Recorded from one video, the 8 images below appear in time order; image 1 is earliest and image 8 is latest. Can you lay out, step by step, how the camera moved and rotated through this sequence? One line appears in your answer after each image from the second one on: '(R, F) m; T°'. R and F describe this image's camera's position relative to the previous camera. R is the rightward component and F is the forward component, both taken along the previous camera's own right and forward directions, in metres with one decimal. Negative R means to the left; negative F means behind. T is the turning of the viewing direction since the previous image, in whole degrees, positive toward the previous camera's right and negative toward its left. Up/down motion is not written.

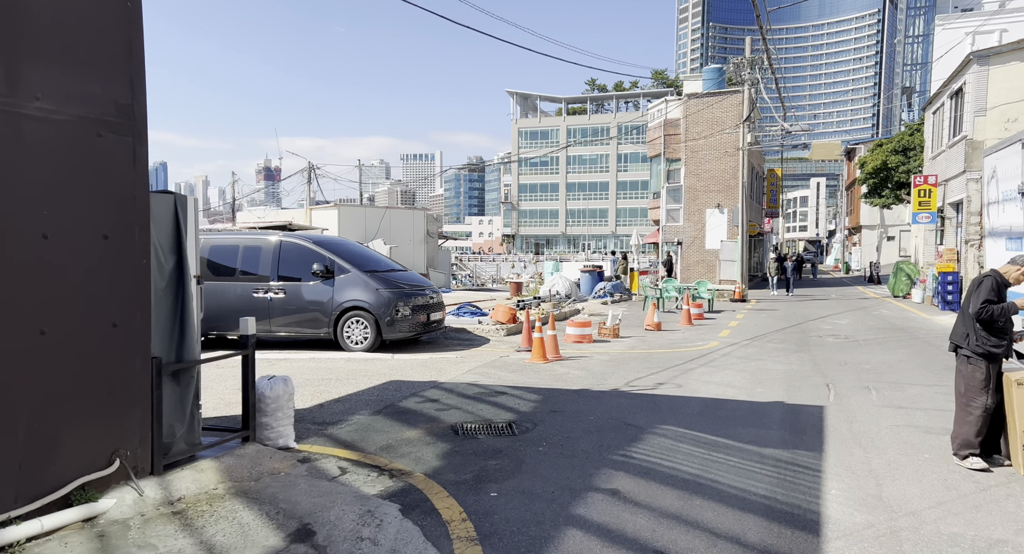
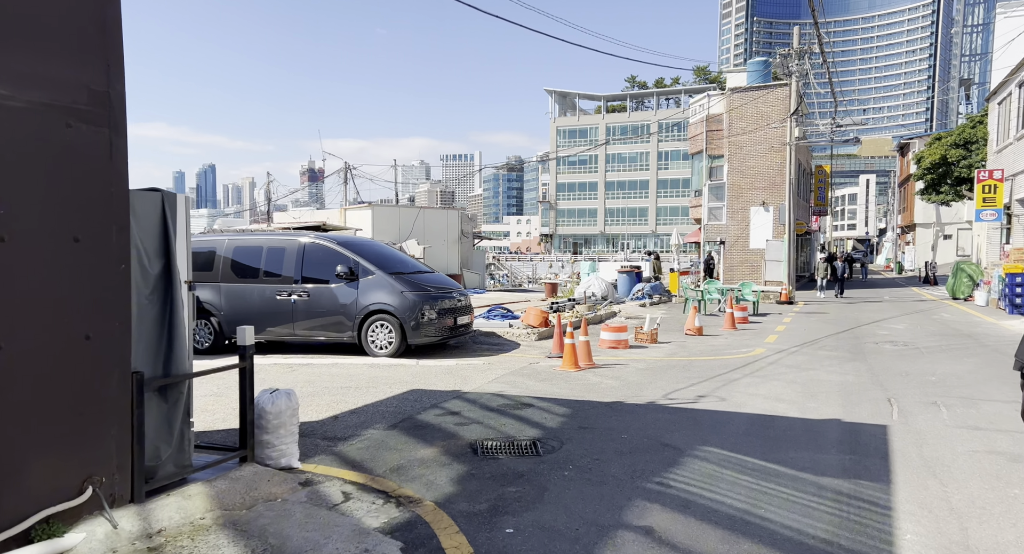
(+0.1, +0.6) m; -3°
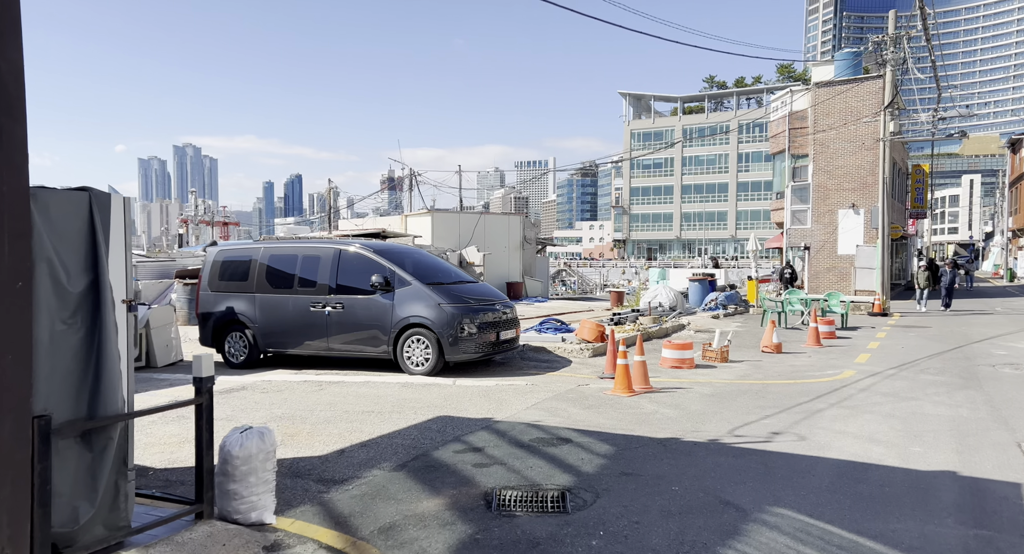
(+0.4, +1.1) m; -6°
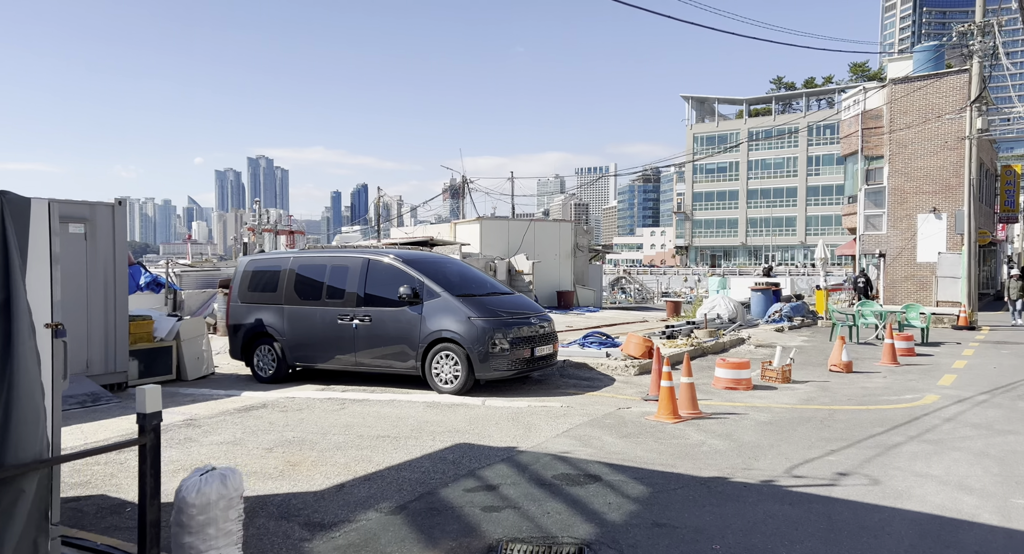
(+0.3, +0.8) m; -5°
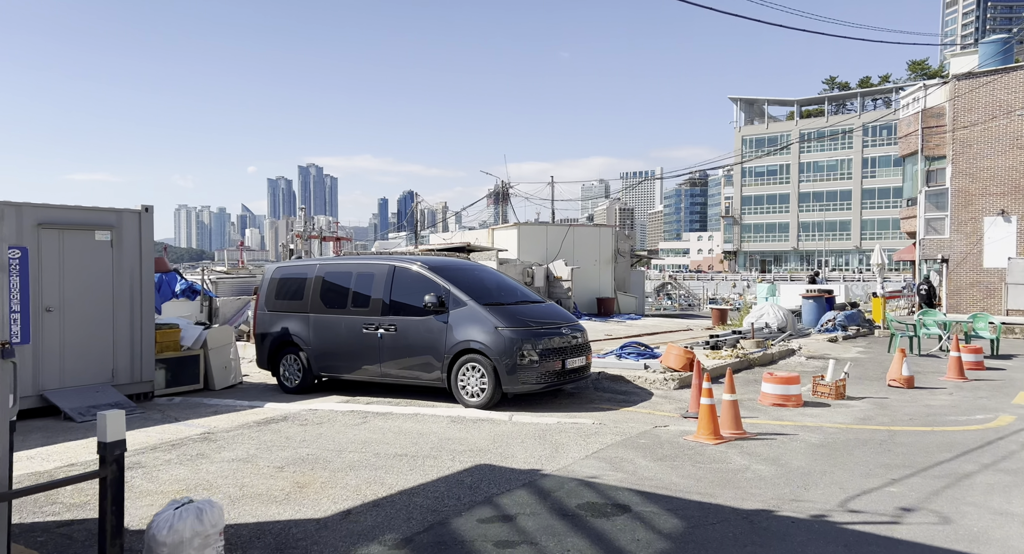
(+0.2, +0.5) m; -4°
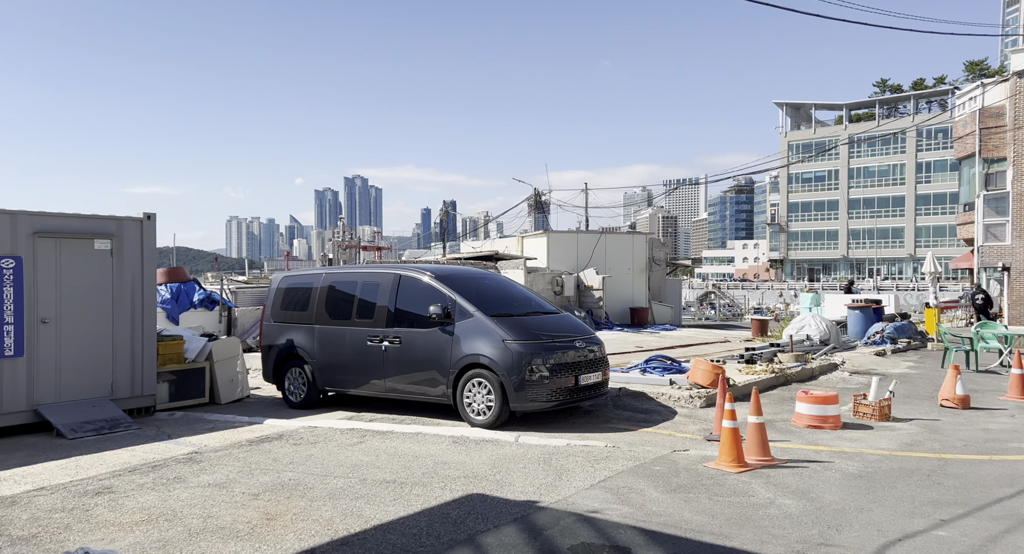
(+0.4, +0.6) m; -3°
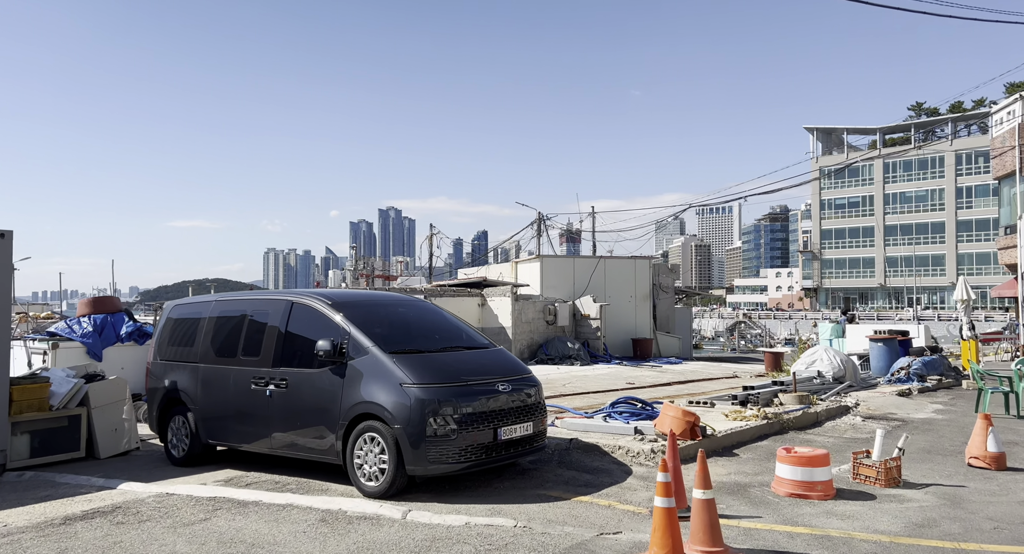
(+1.2, +1.7) m; -2°
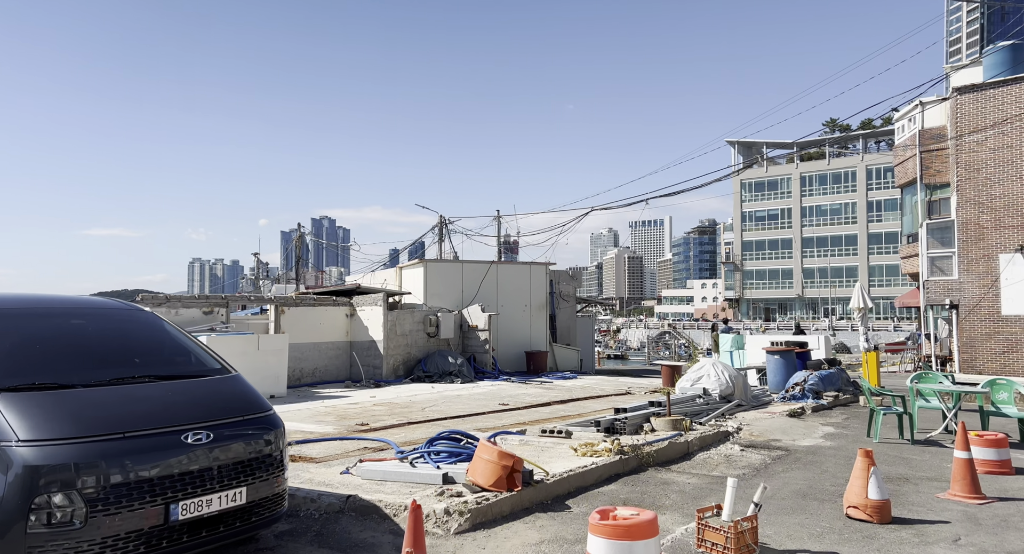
(+1.5, +2.0) m; +5°
